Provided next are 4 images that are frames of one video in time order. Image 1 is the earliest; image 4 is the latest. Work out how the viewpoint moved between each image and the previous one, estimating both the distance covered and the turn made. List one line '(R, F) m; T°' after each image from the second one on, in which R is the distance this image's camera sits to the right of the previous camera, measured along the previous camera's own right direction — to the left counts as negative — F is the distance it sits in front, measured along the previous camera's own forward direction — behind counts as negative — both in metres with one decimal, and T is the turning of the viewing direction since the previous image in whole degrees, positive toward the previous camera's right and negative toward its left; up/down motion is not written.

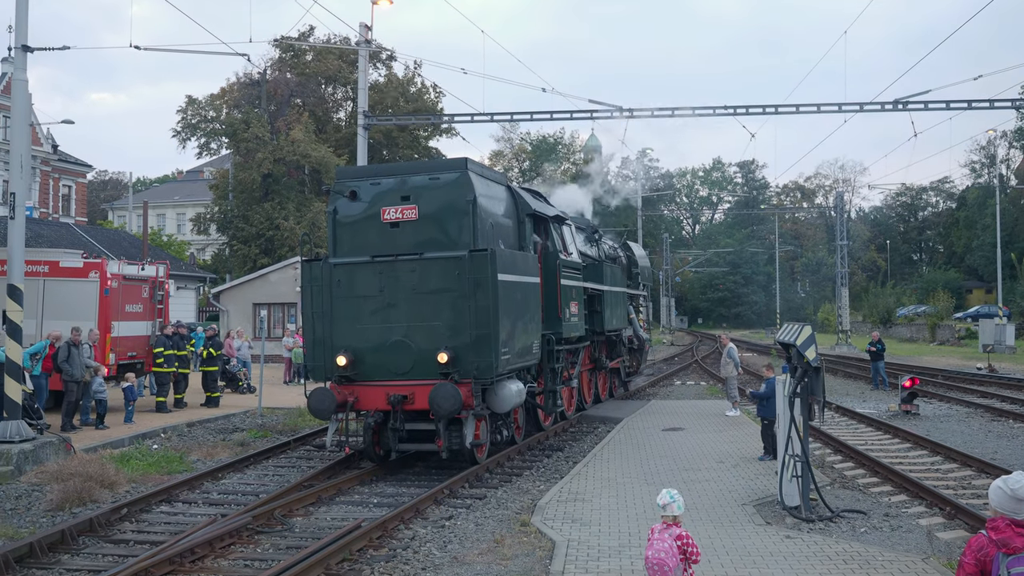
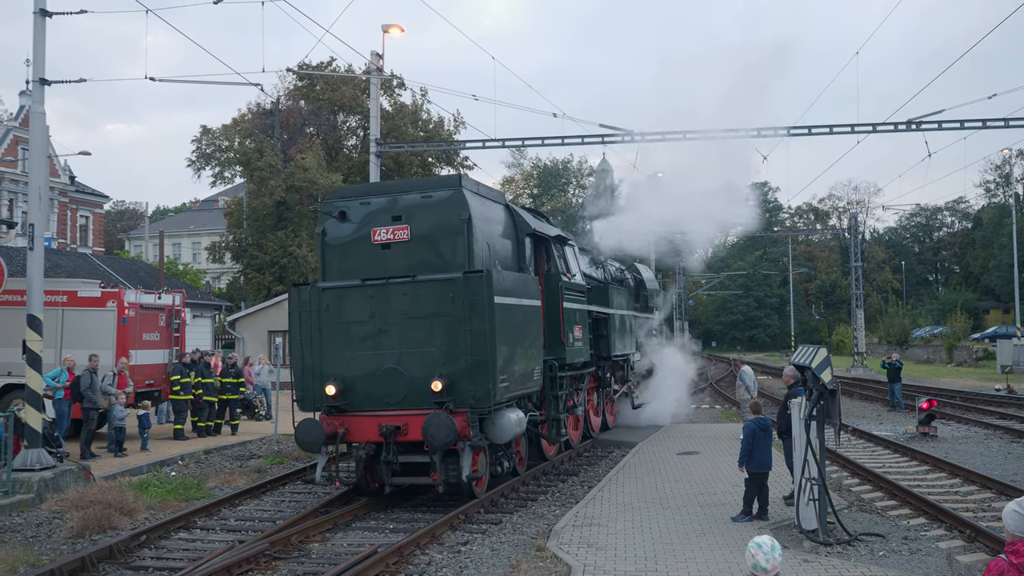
(+0.1, 0.0) m; -1°
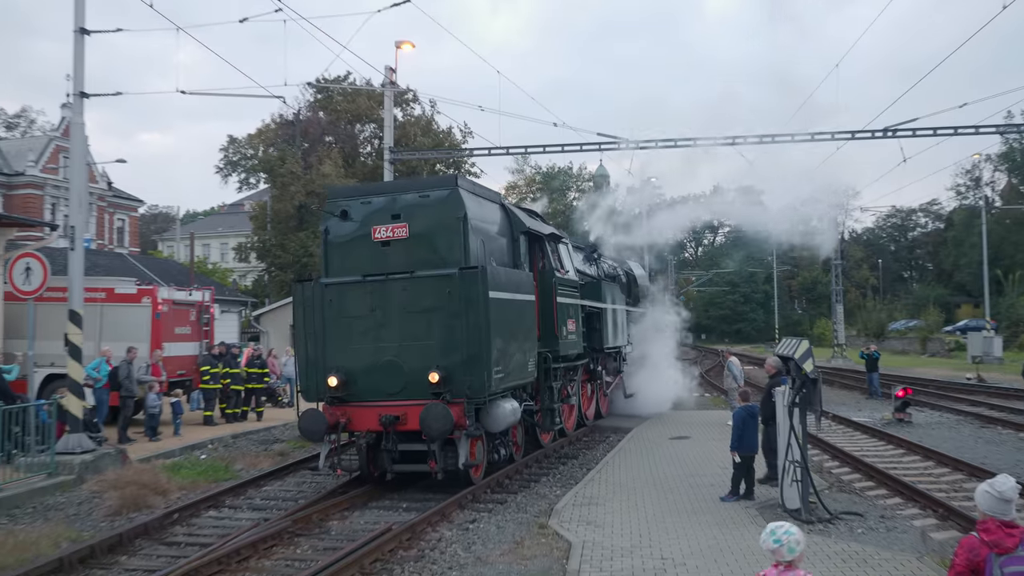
(+0.1, -0.8) m; -1°
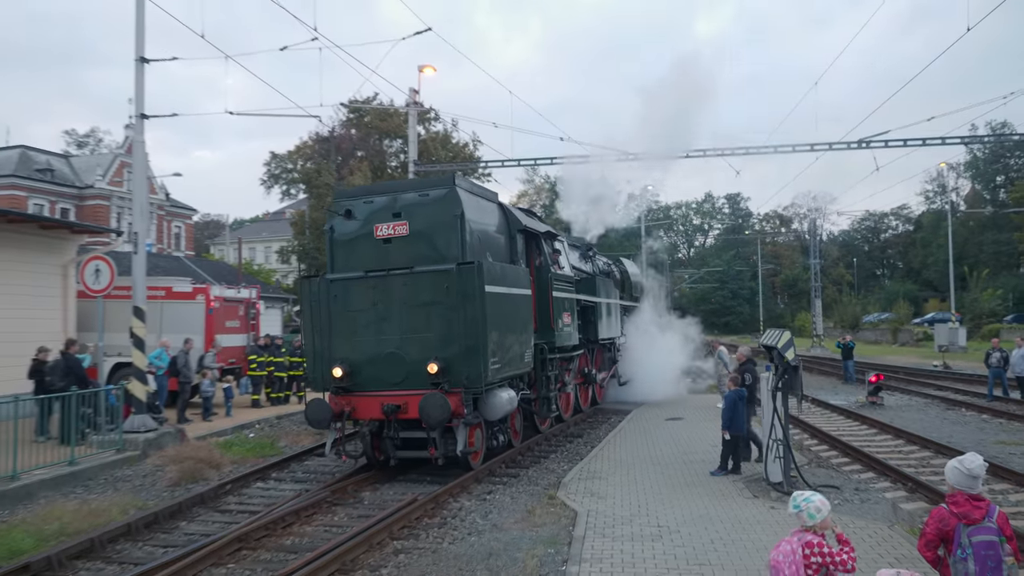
(+0.2, -1.3) m; -2°
